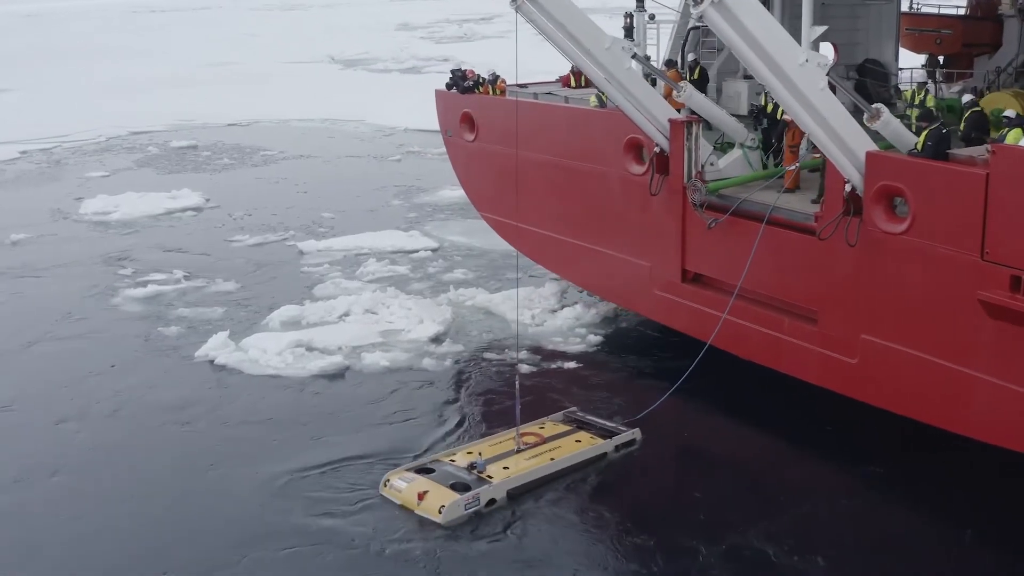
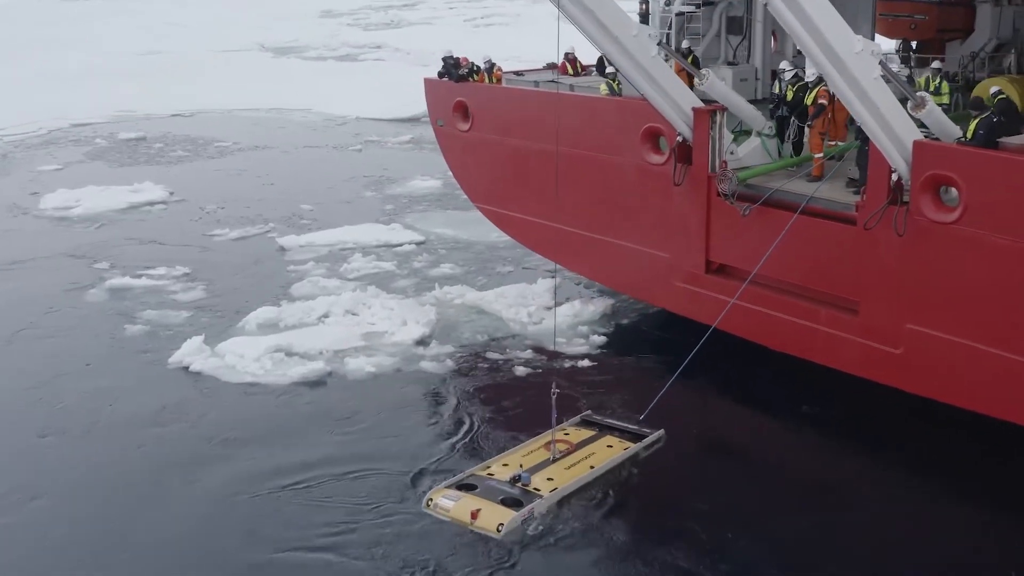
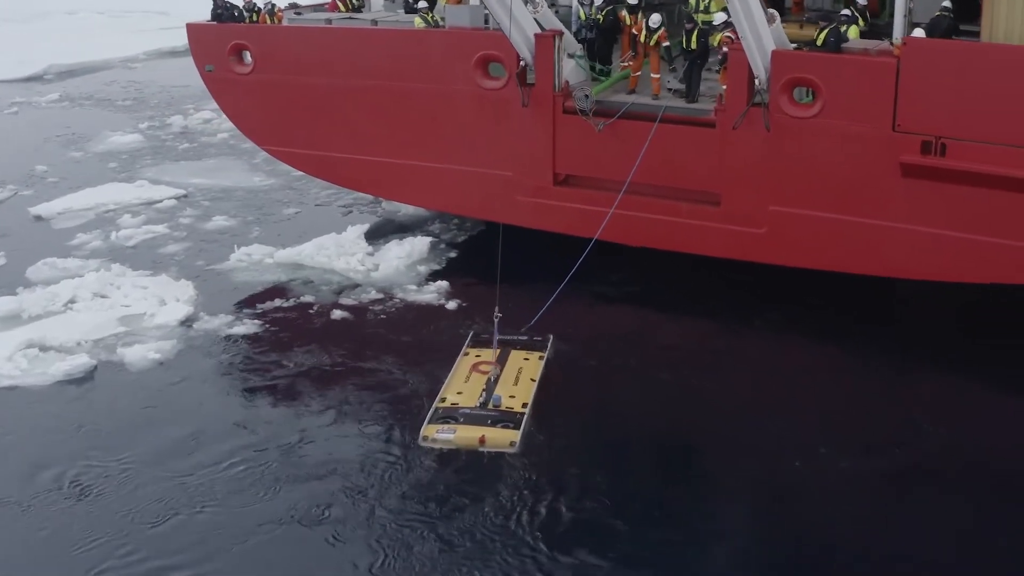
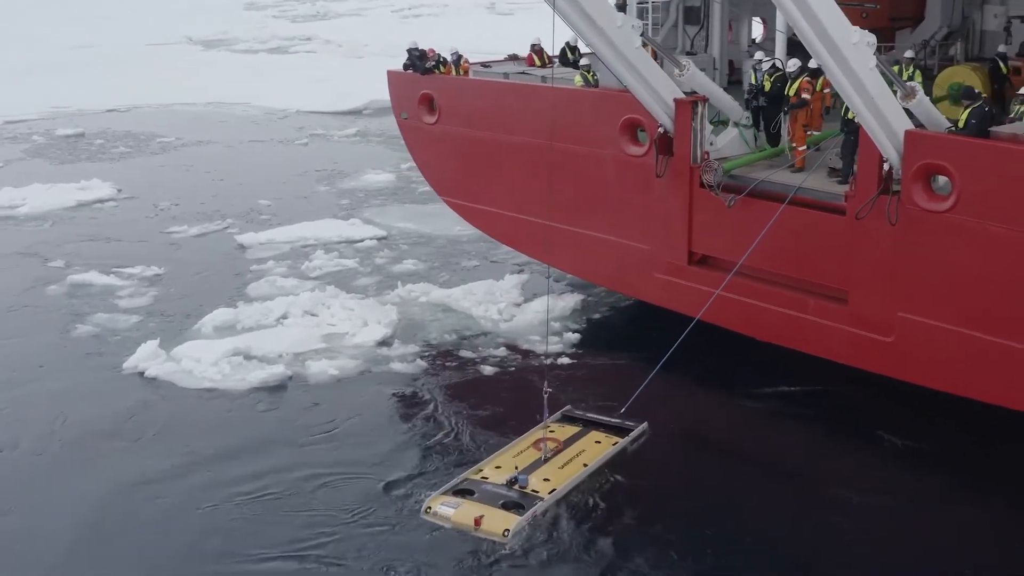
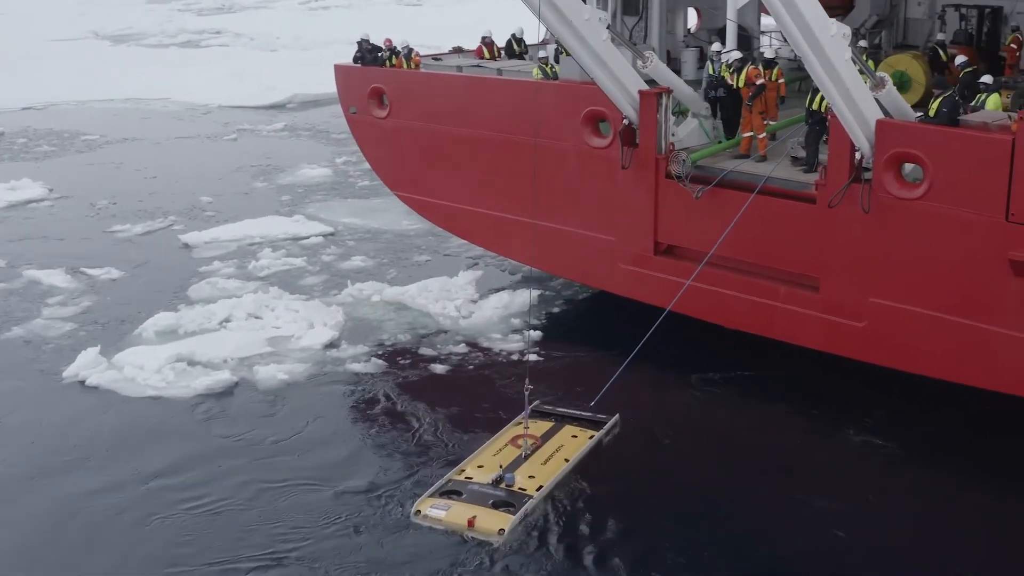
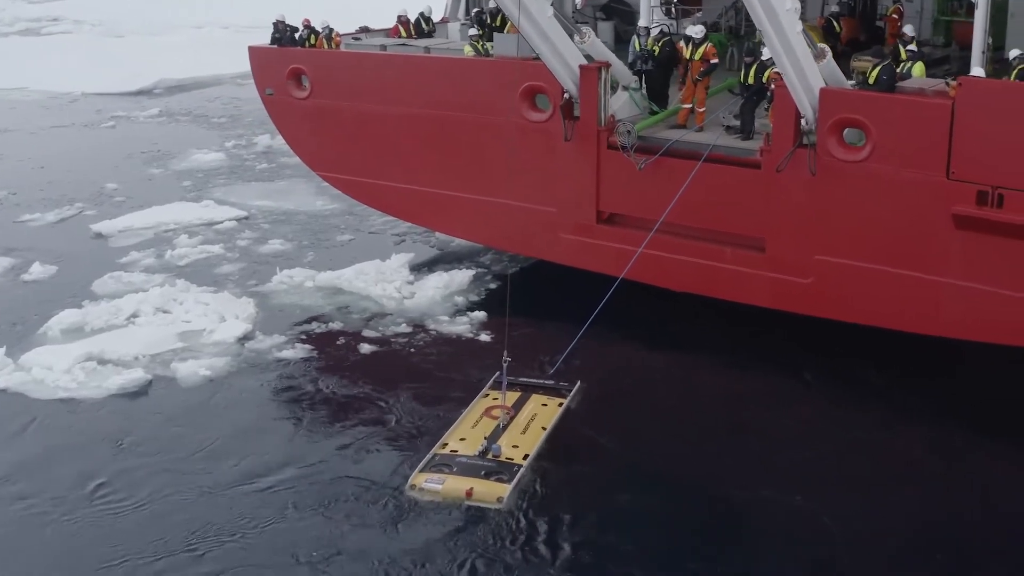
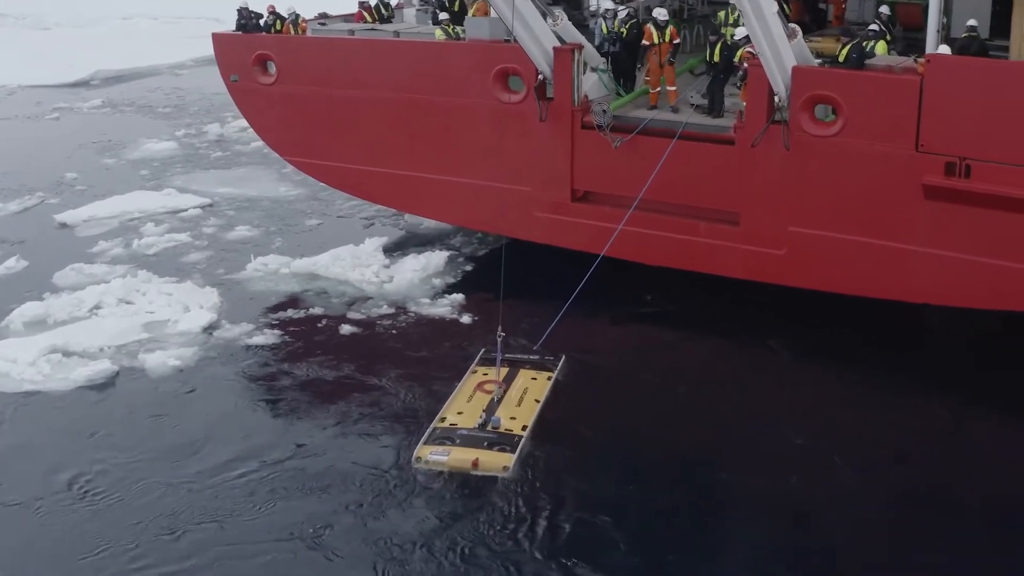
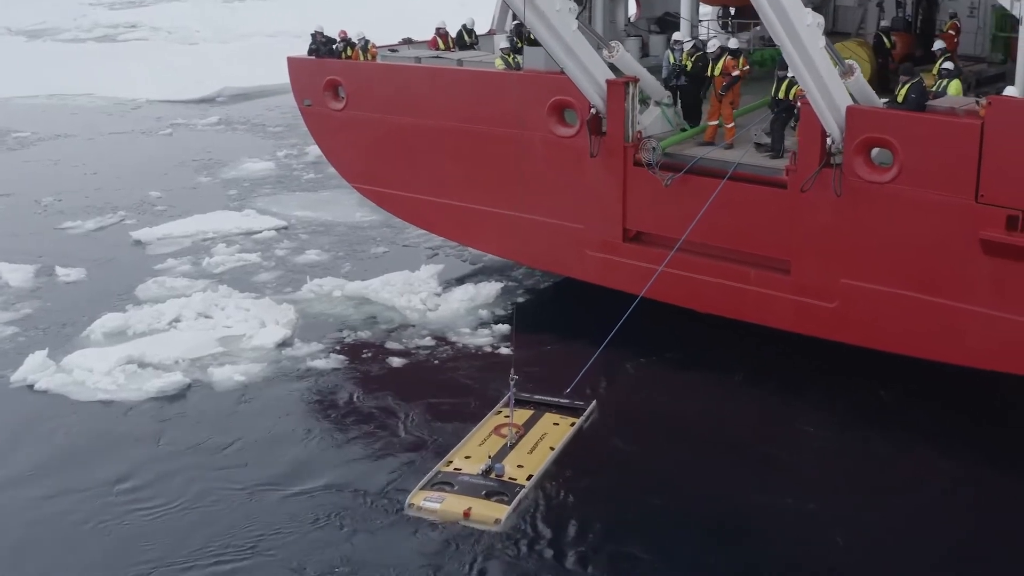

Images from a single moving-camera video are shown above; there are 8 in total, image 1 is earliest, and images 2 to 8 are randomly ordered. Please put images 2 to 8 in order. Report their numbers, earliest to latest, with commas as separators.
2, 4, 5, 8, 6, 7, 3
